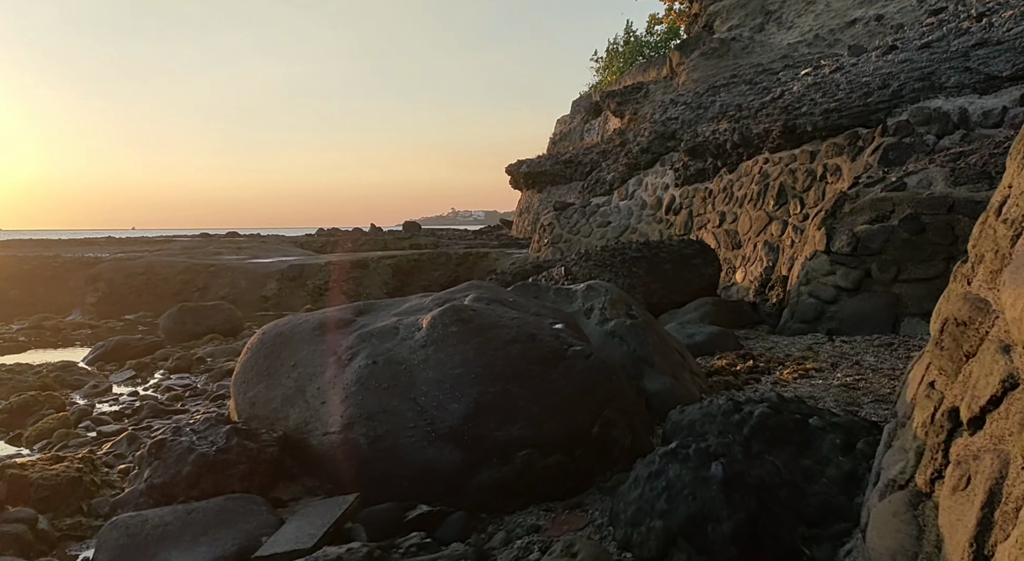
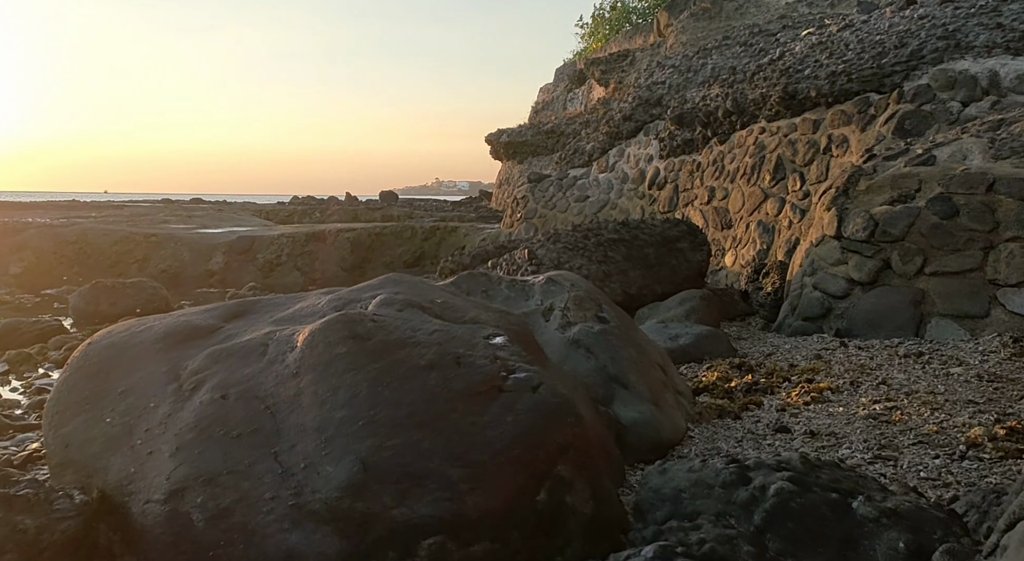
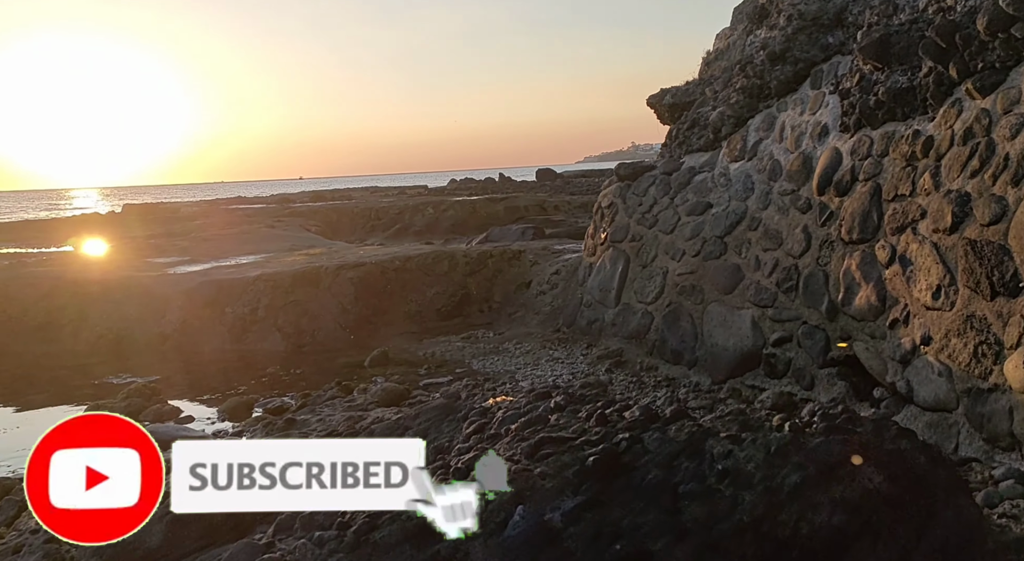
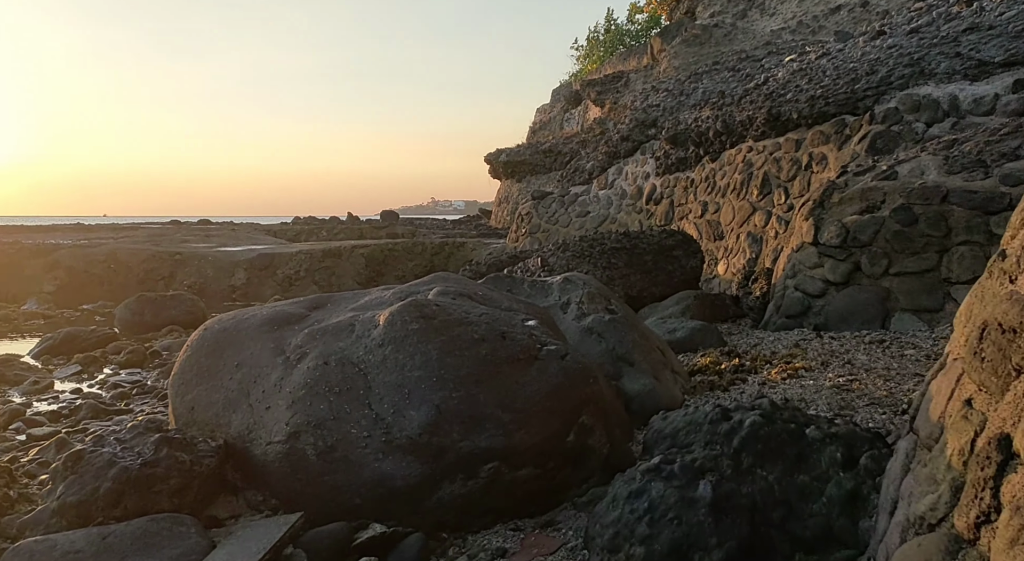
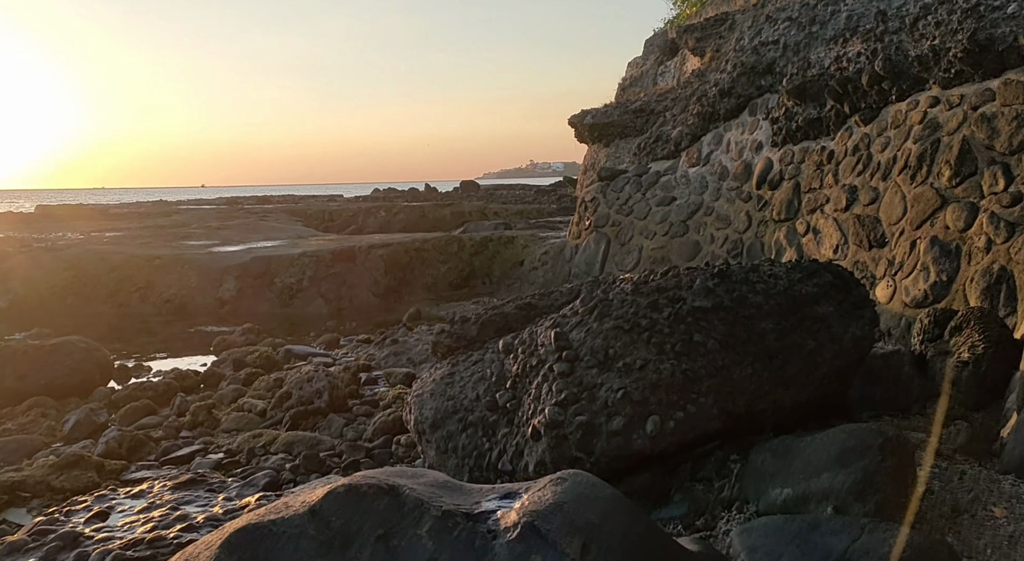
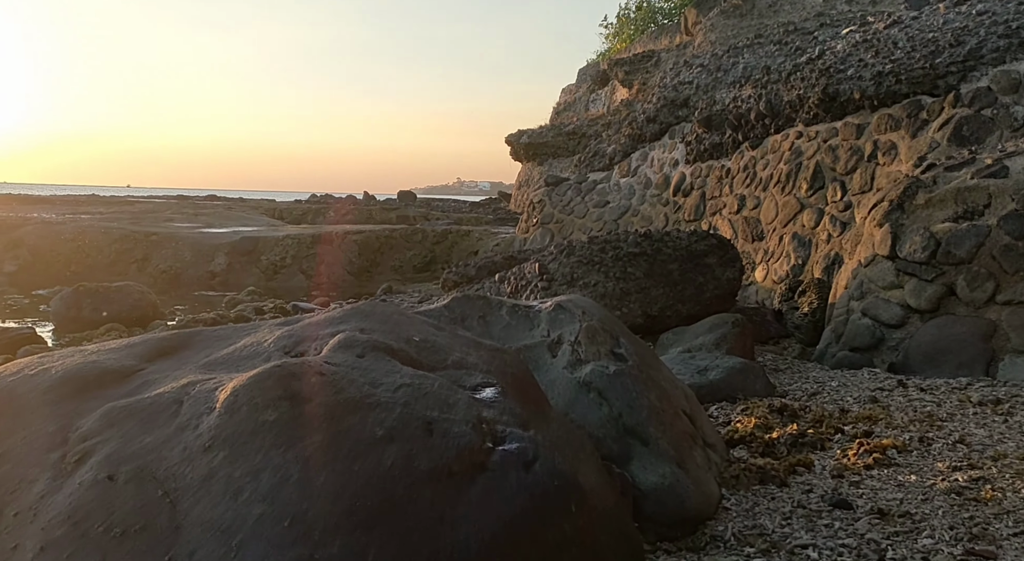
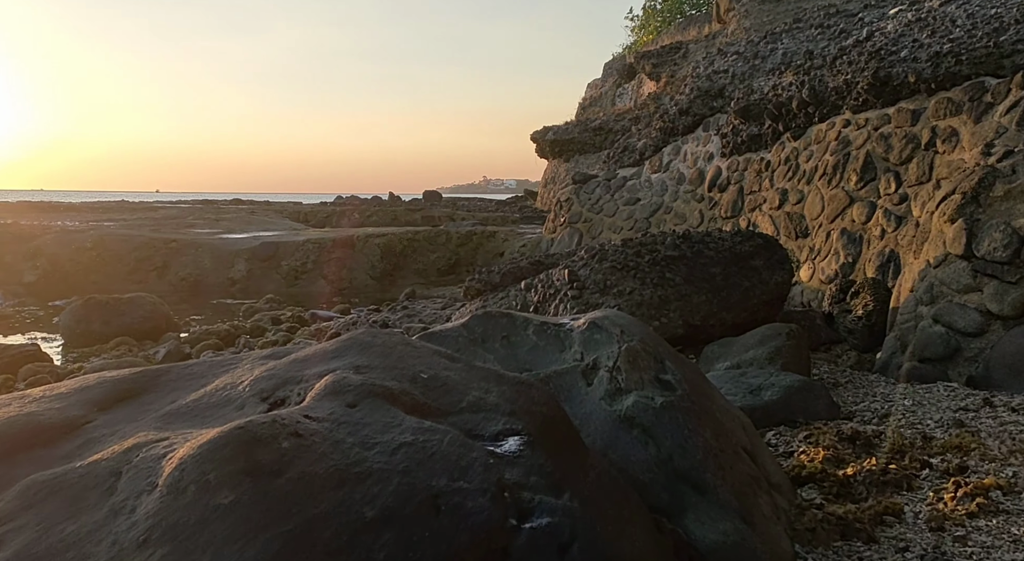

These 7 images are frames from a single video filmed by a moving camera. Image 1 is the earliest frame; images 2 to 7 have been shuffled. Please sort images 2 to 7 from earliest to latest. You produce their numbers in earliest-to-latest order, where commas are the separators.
4, 2, 6, 7, 5, 3
